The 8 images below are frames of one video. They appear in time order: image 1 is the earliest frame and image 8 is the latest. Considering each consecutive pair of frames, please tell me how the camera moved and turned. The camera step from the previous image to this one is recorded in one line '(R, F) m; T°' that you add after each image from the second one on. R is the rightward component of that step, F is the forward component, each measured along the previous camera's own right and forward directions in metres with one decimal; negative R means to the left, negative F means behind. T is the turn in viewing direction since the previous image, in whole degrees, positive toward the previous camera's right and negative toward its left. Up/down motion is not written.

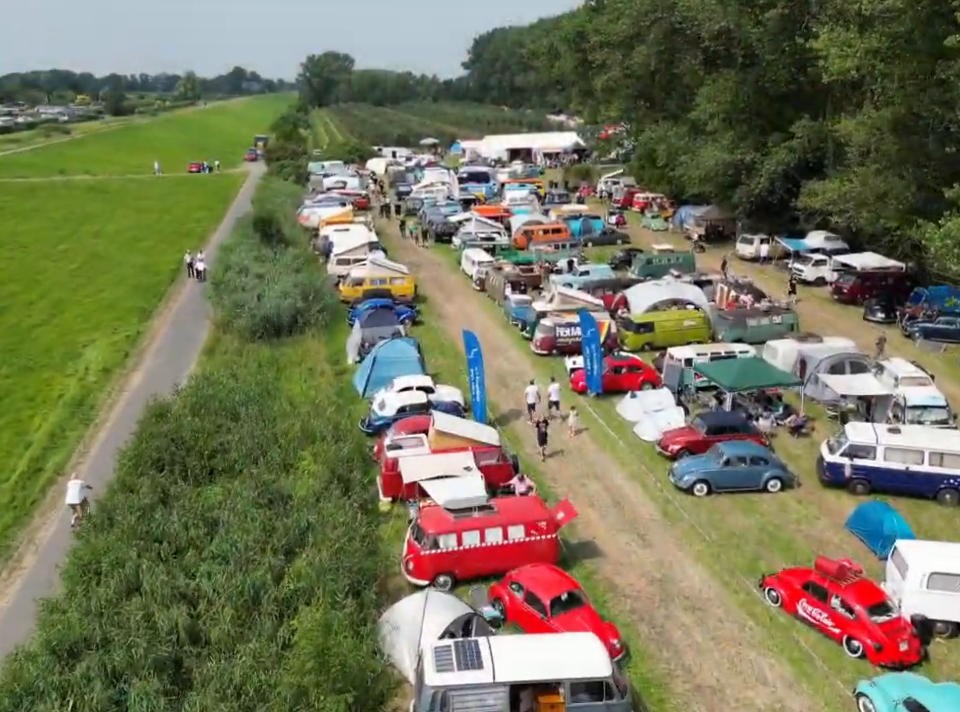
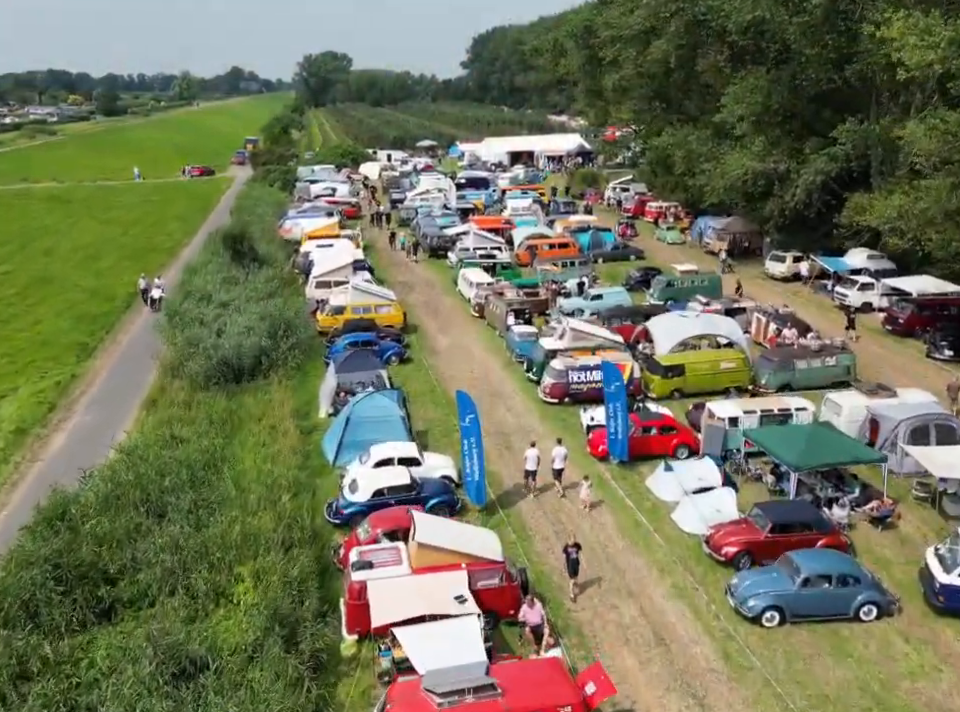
(0.0, +6.1) m; 0°
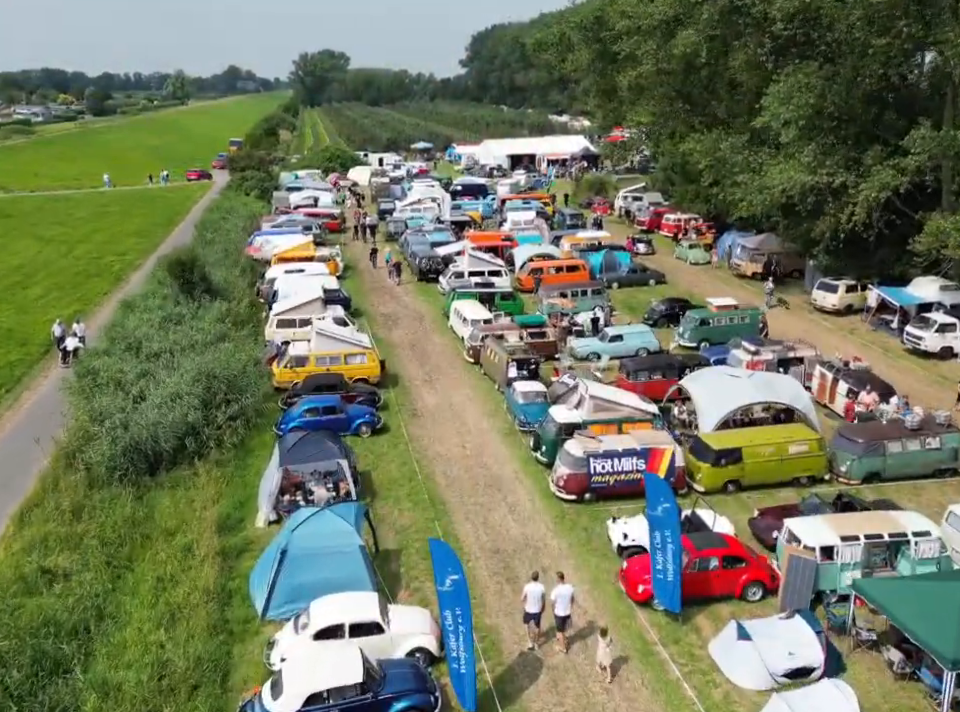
(+0.1, +7.7) m; 0°
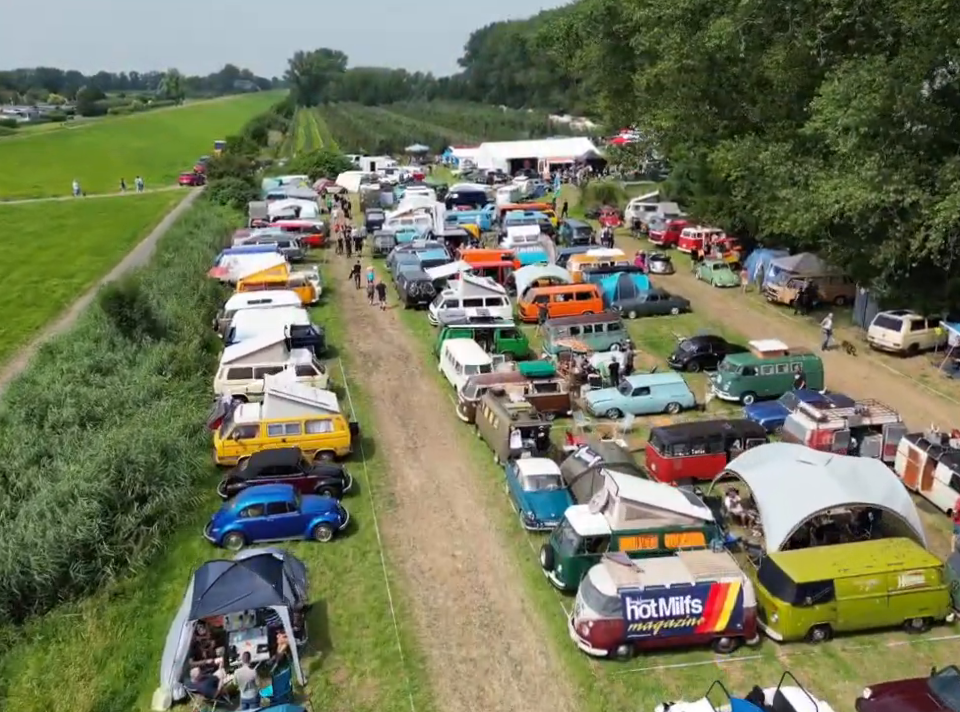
(+0.1, +6.7) m; 0°
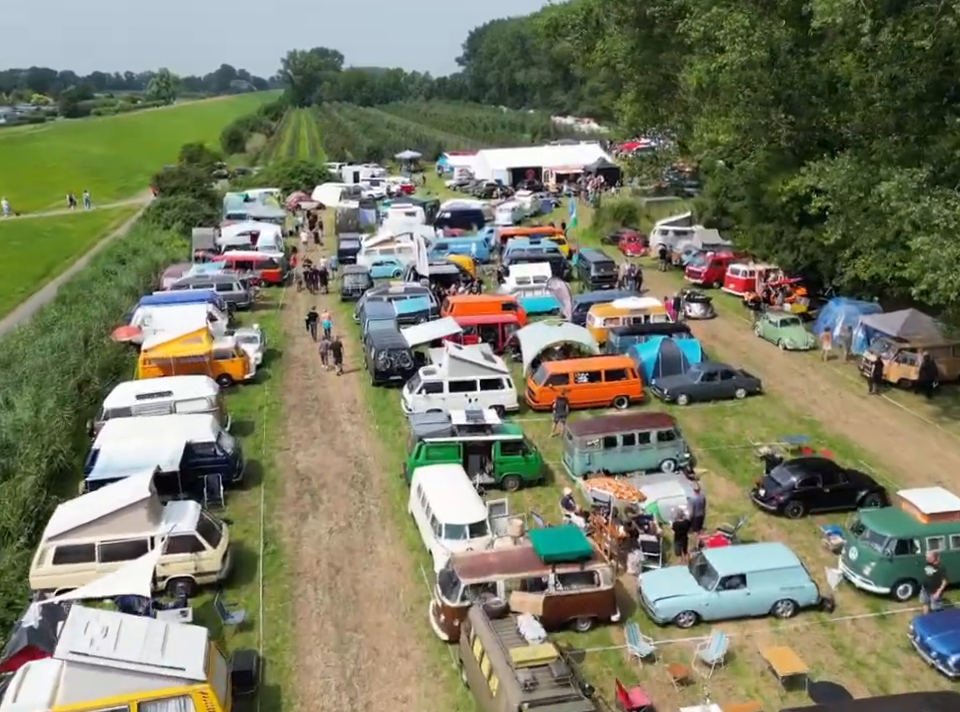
(+0.2, +12.1) m; 0°
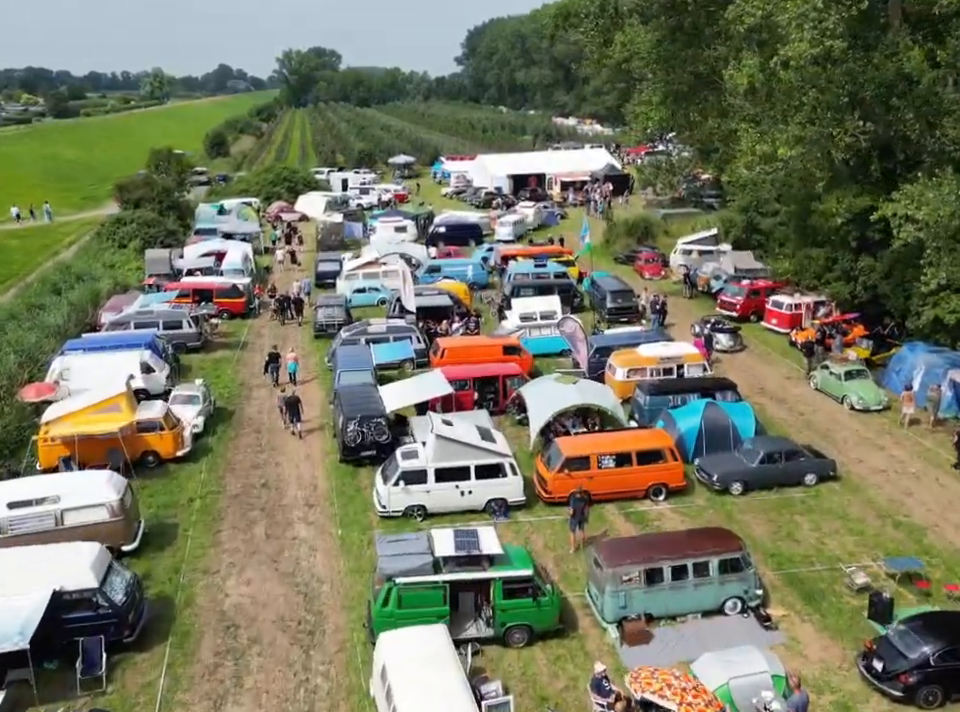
(+0.1, +7.2) m; 0°
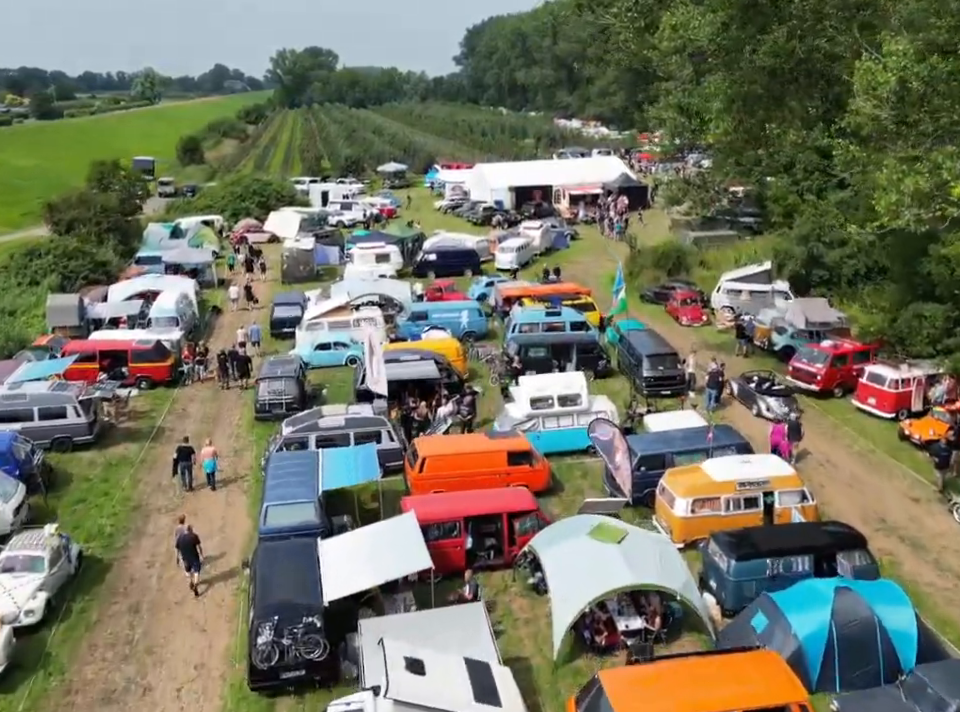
(+0.1, +10.4) m; 0°
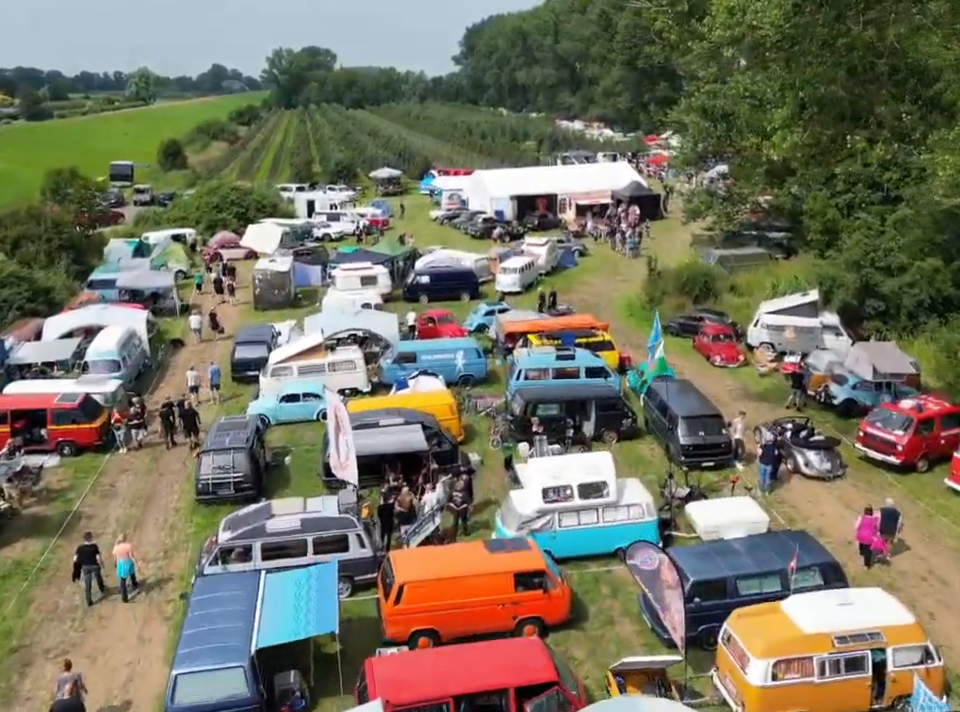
(0.0, +6.3) m; 0°
